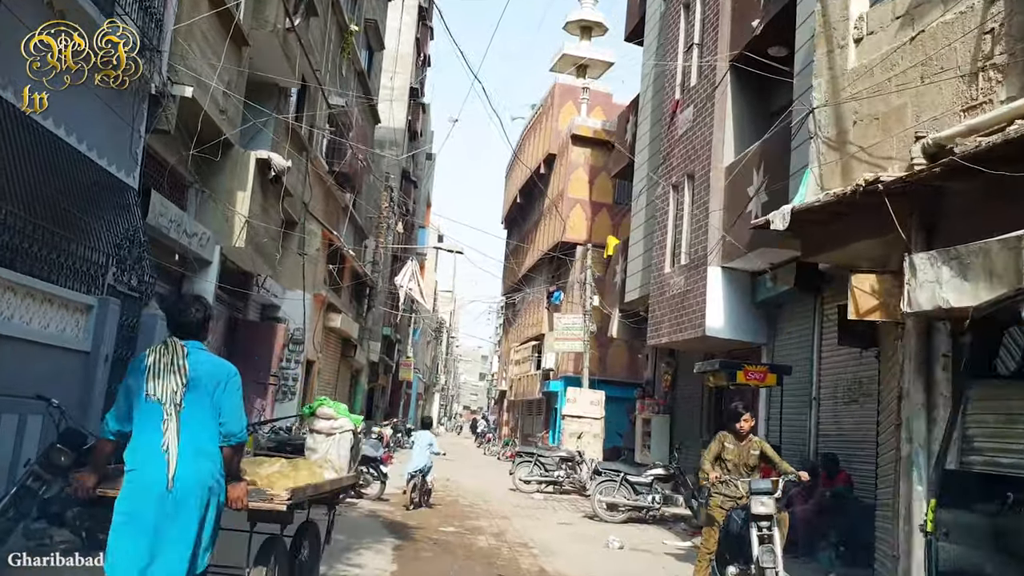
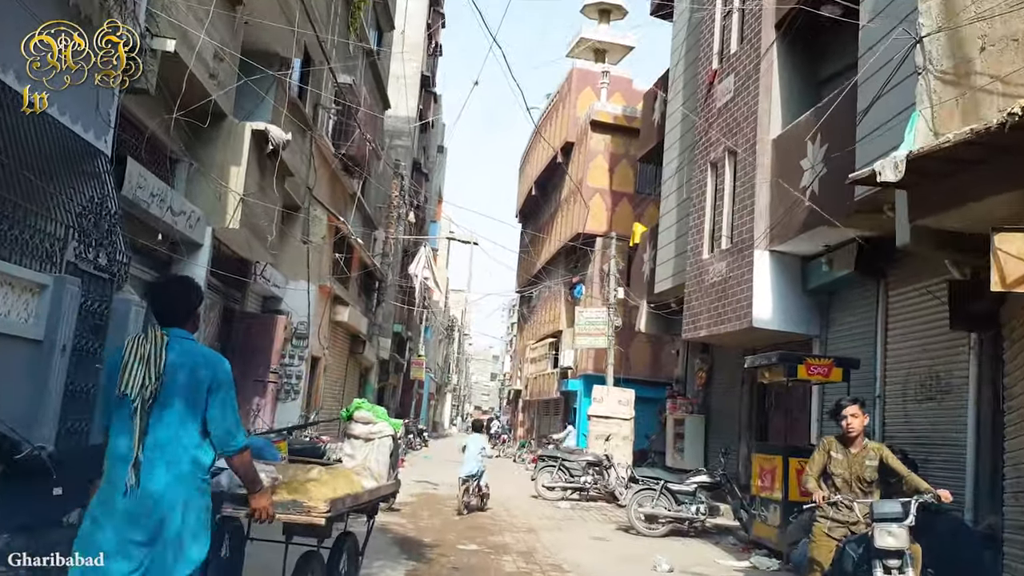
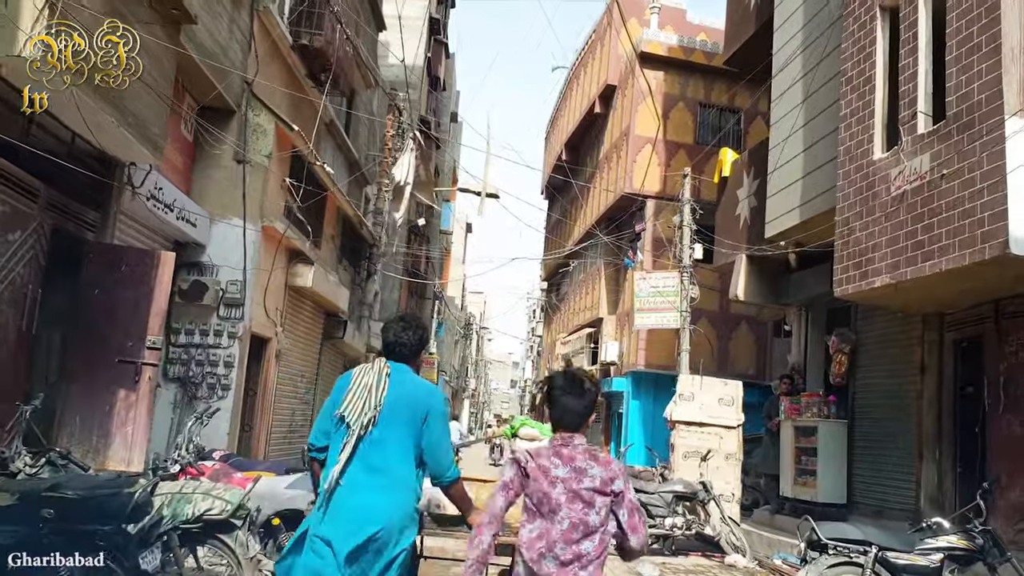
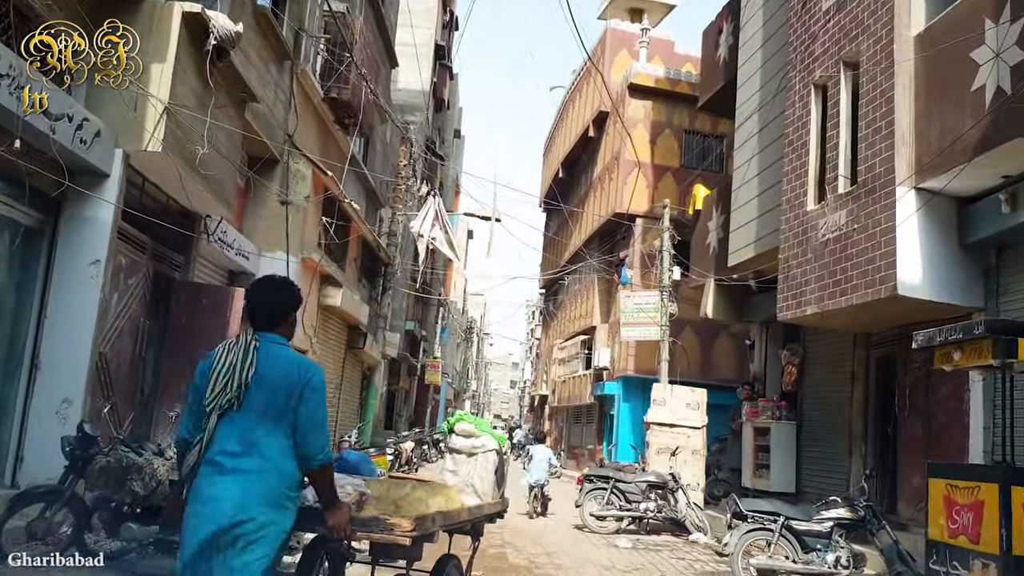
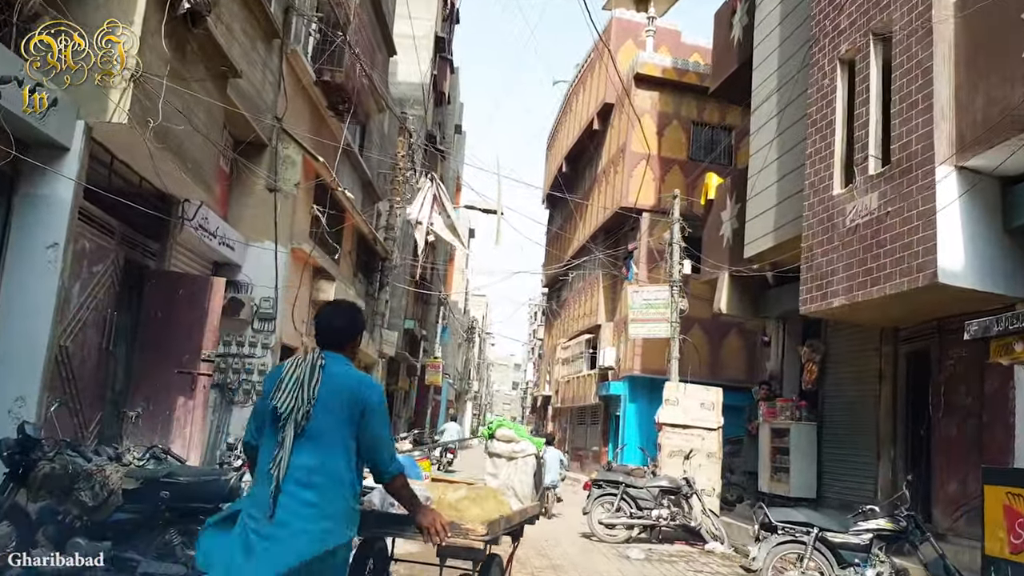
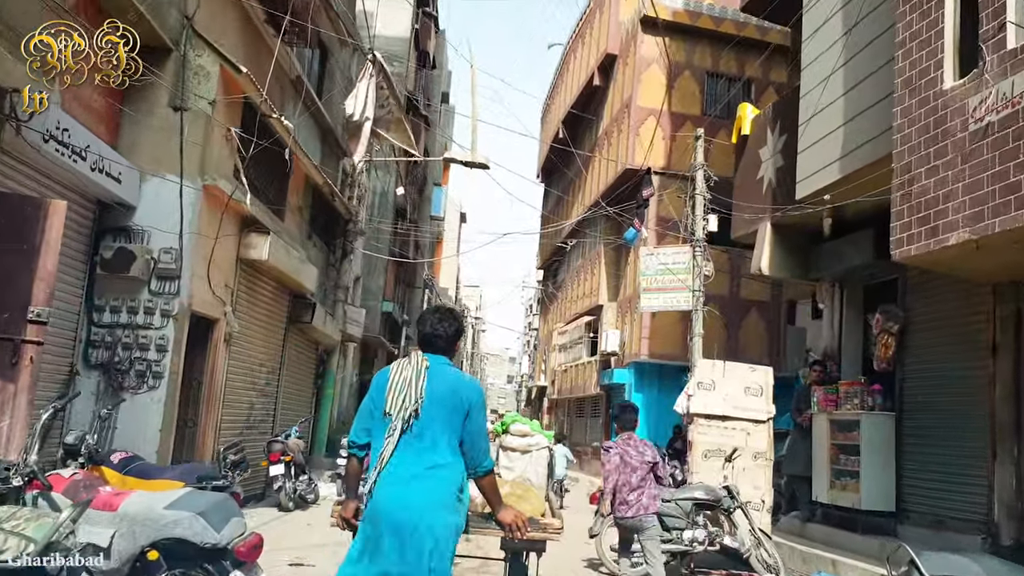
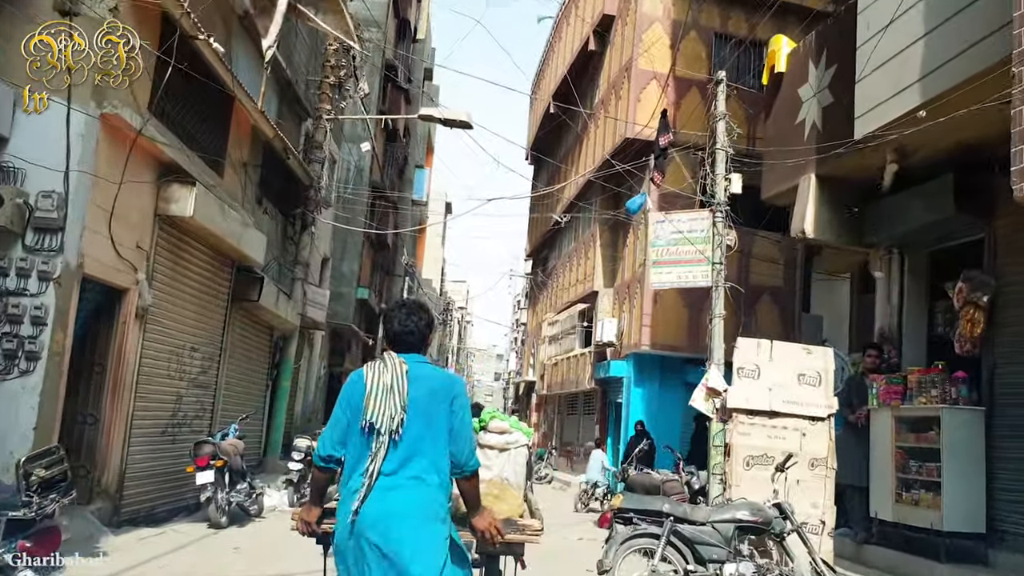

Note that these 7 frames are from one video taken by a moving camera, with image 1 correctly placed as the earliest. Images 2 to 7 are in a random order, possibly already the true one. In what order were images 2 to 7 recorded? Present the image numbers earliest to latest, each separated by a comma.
2, 4, 5, 3, 6, 7
